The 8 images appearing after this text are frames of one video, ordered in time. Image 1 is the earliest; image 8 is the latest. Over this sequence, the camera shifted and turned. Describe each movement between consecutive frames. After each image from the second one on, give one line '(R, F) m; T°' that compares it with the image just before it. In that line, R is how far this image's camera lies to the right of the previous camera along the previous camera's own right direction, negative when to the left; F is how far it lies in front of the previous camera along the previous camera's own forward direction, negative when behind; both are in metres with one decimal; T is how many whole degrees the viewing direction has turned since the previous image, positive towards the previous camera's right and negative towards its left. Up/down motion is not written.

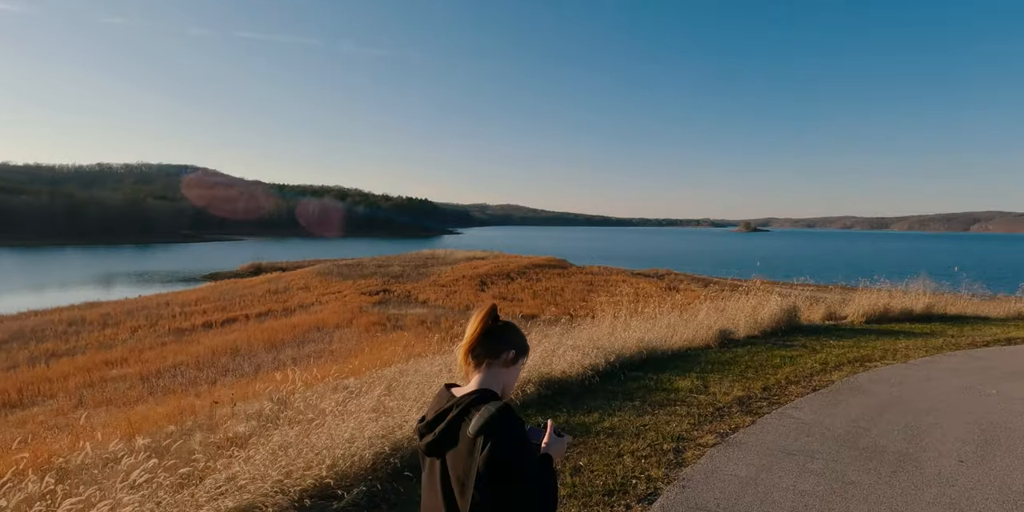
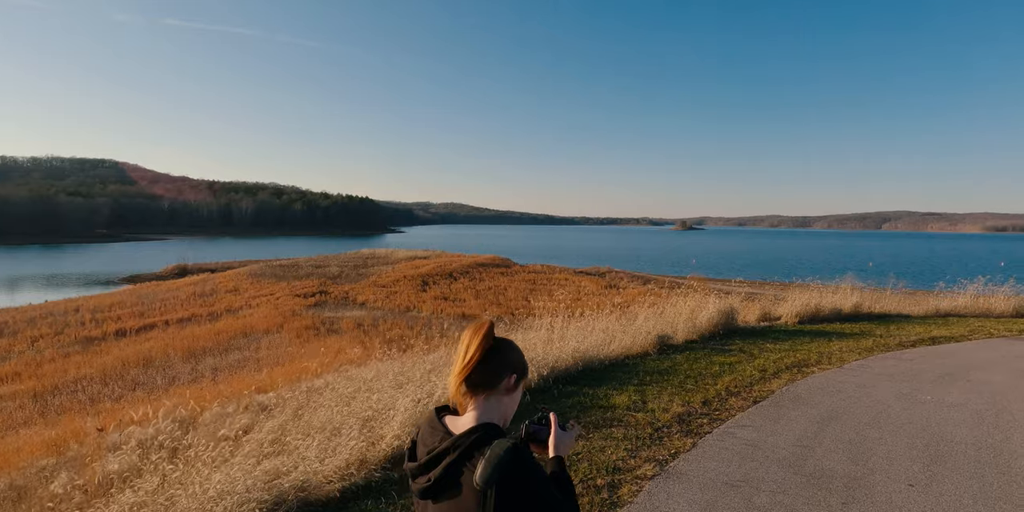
(+0.2, +0.6) m; +6°
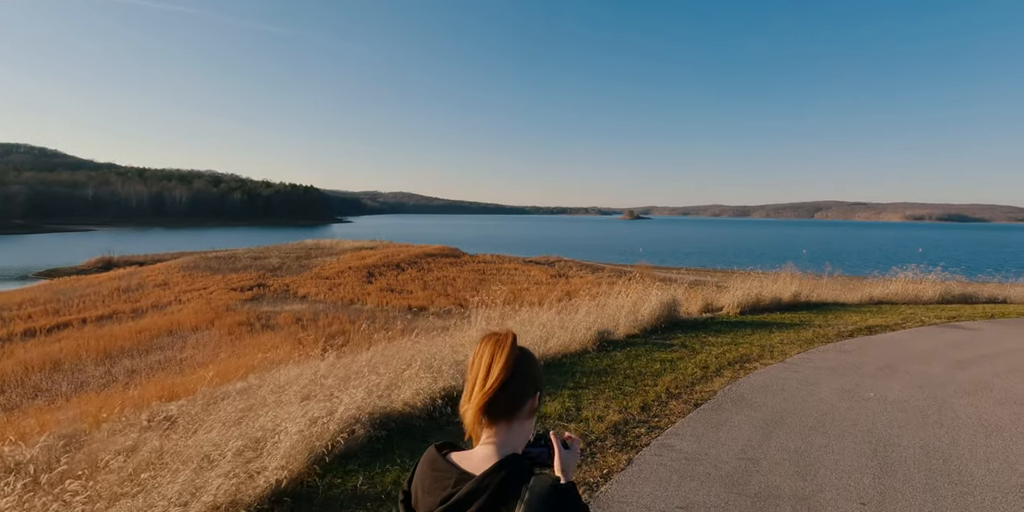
(+0.3, +0.6) m; +5°
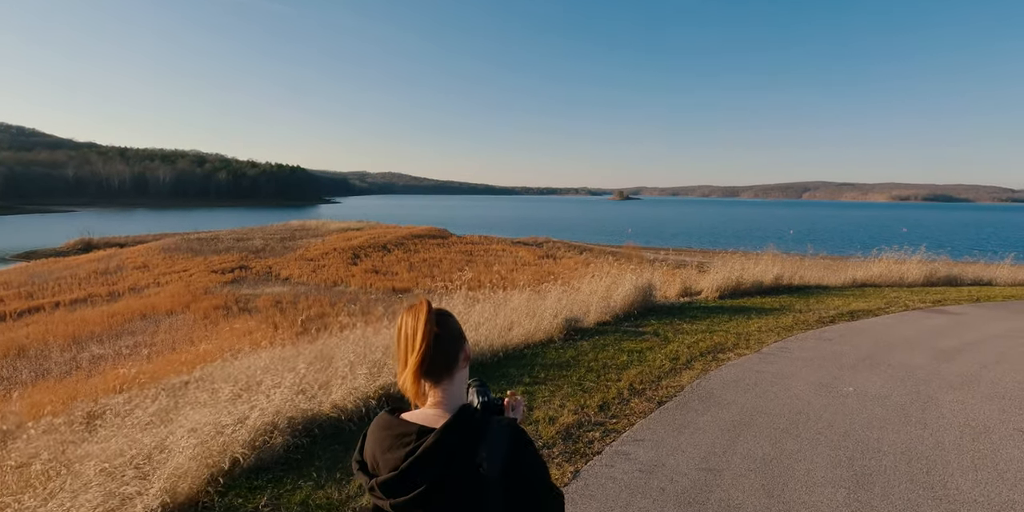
(+0.4, +0.5) m; +1°
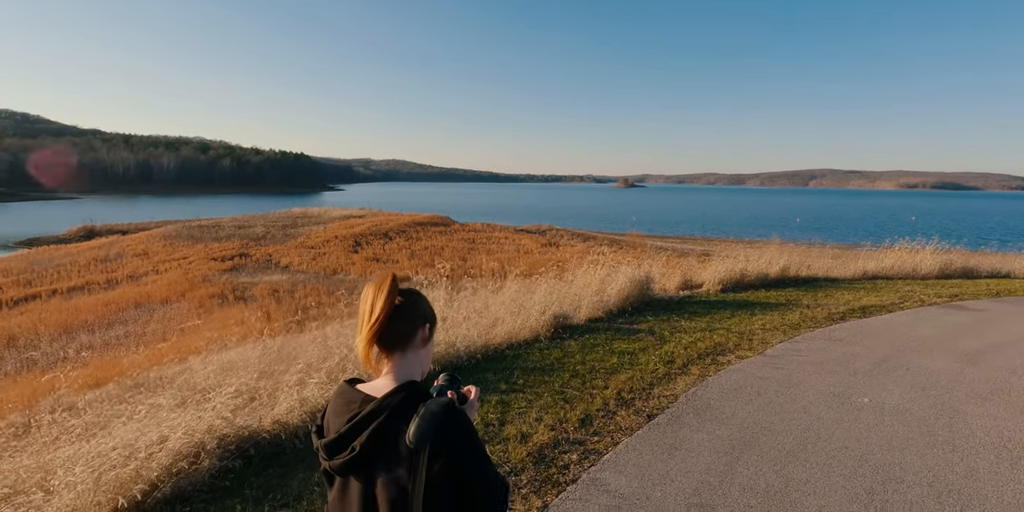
(+0.3, +0.6) m; 0°
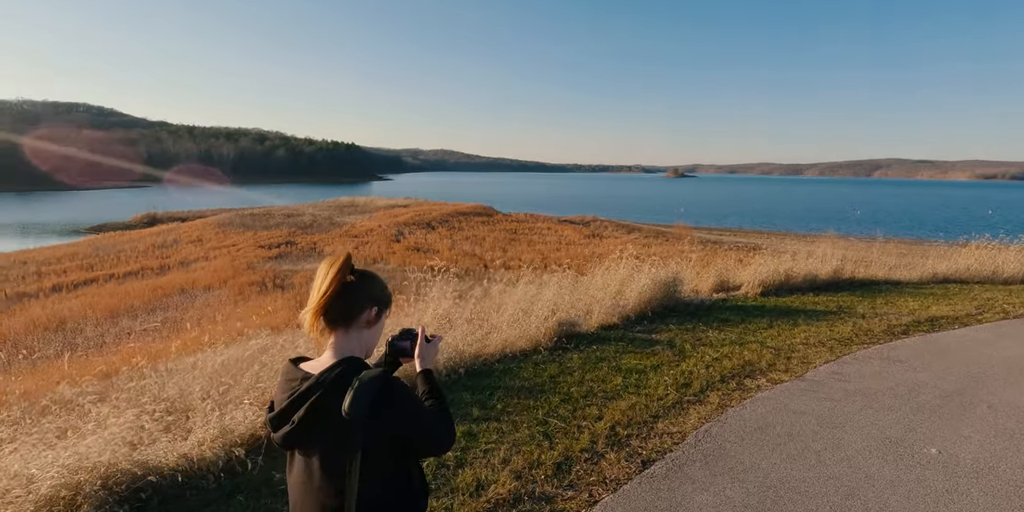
(+0.5, +0.8) m; -5°
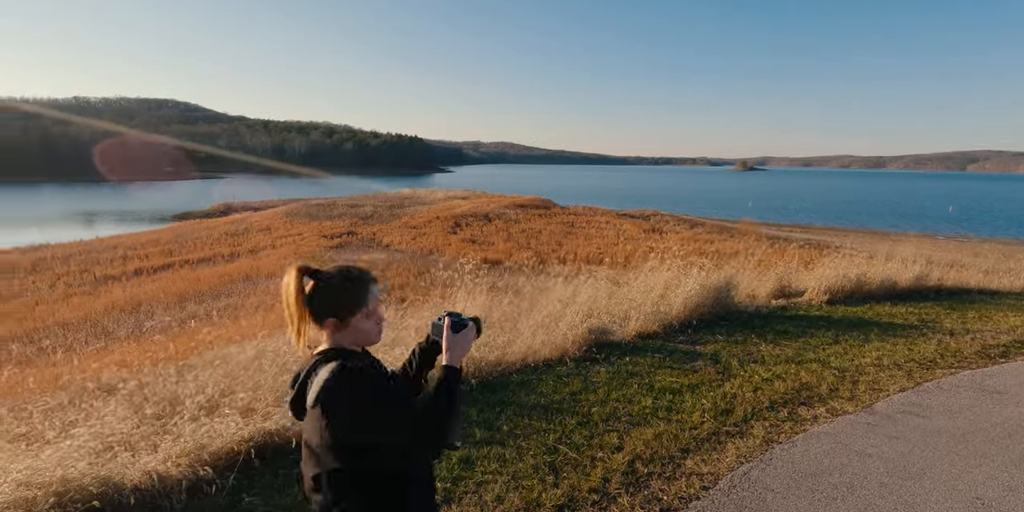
(+0.3, +0.5) m; -6°
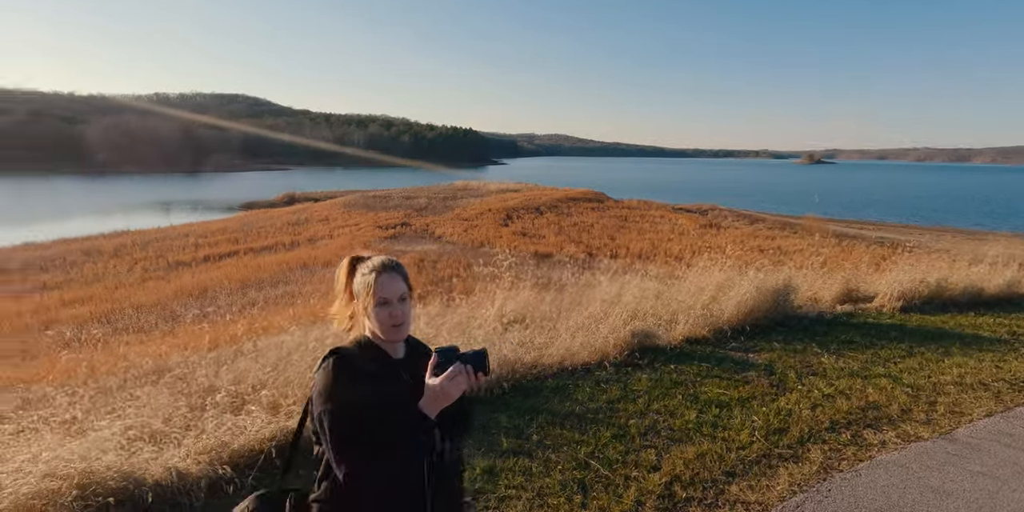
(+0.1, +0.2) m; -6°
